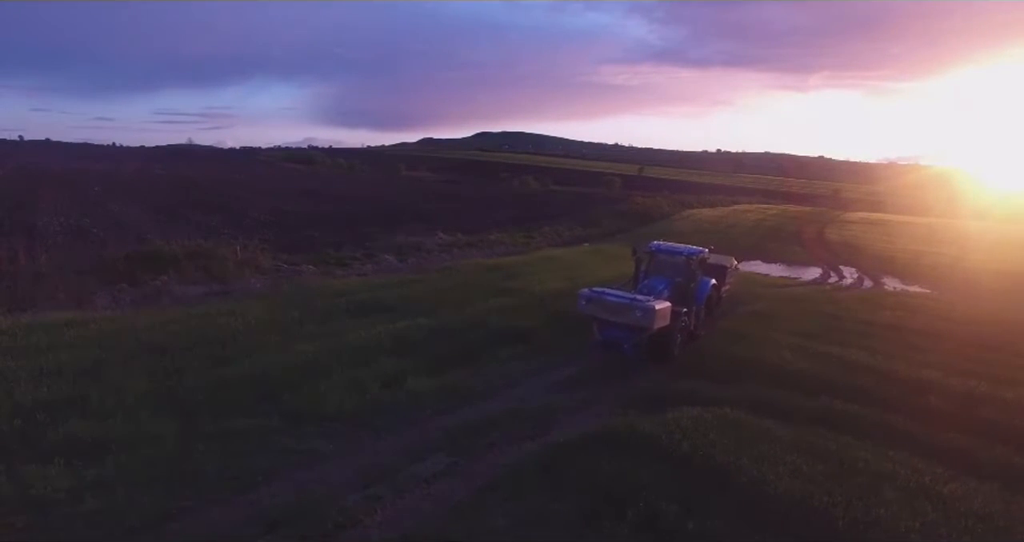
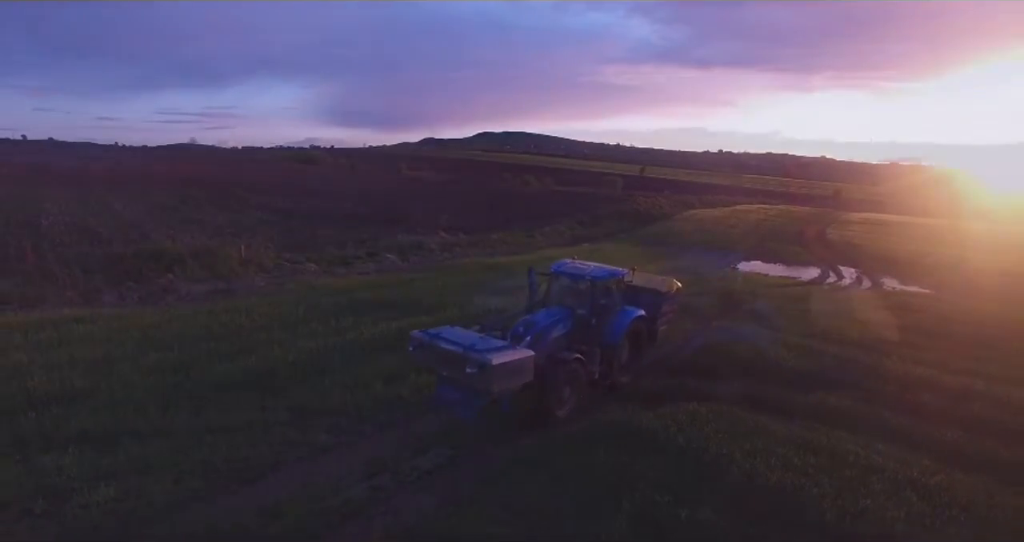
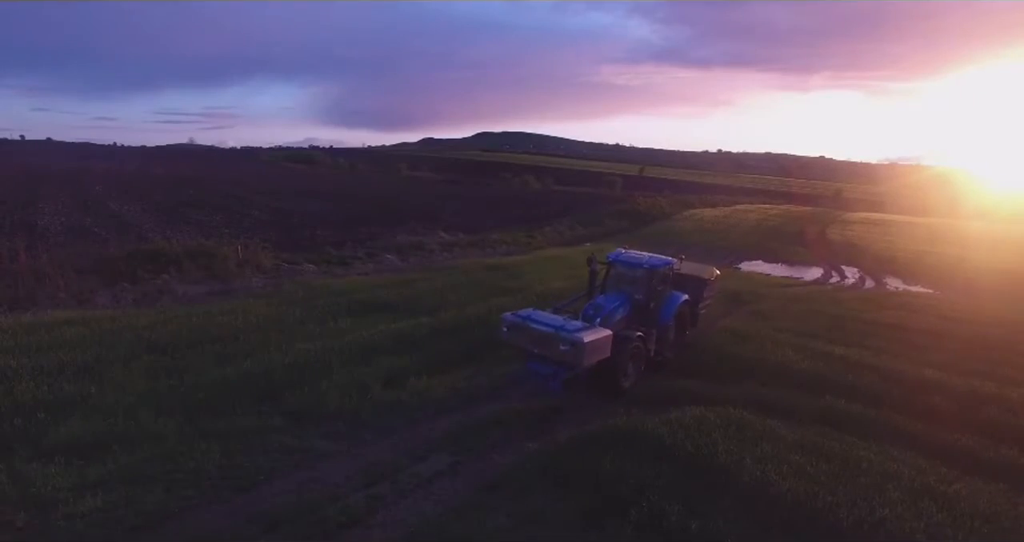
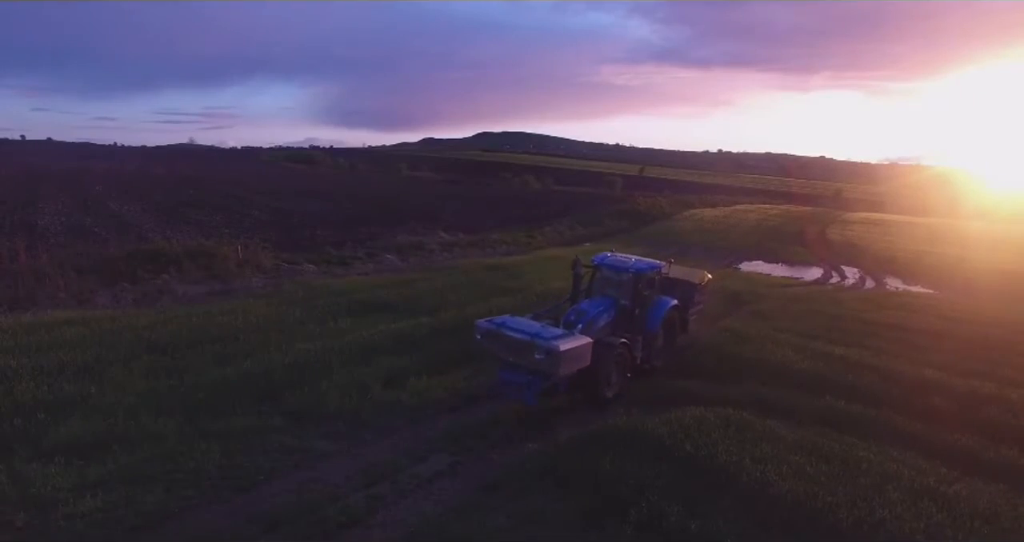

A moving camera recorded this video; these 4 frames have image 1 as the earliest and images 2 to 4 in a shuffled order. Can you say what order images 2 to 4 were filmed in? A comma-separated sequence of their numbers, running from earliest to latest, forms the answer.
3, 4, 2
